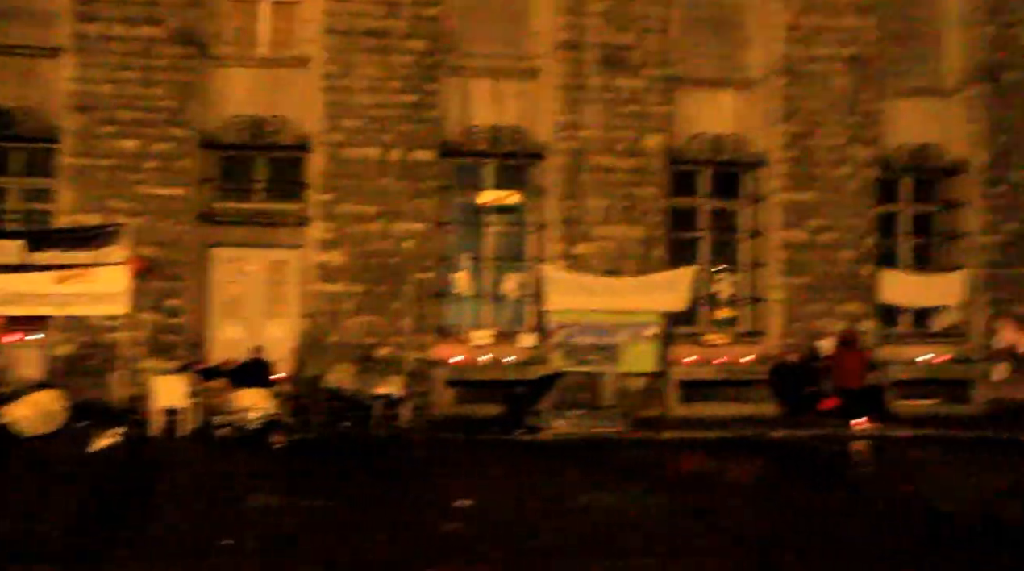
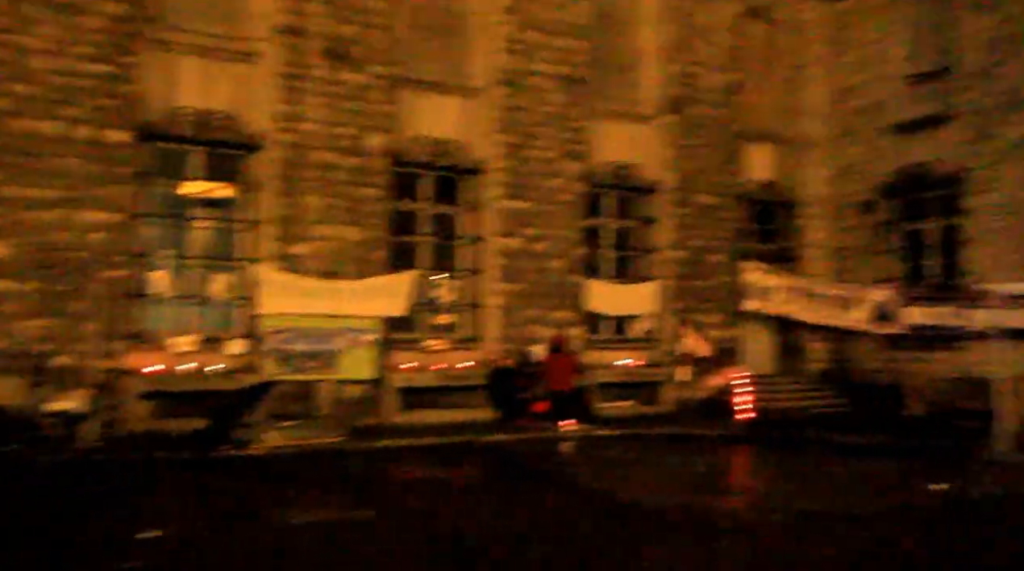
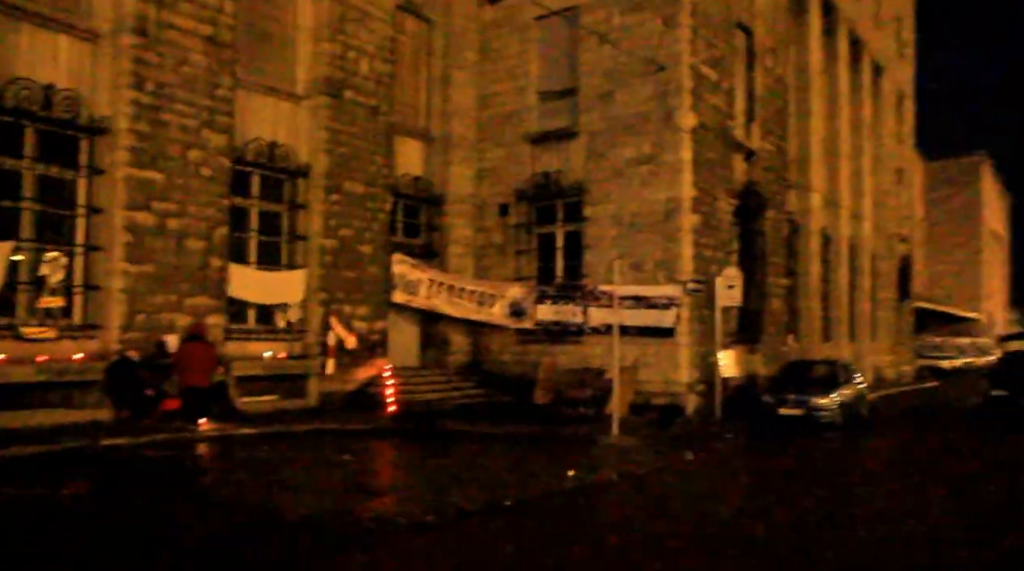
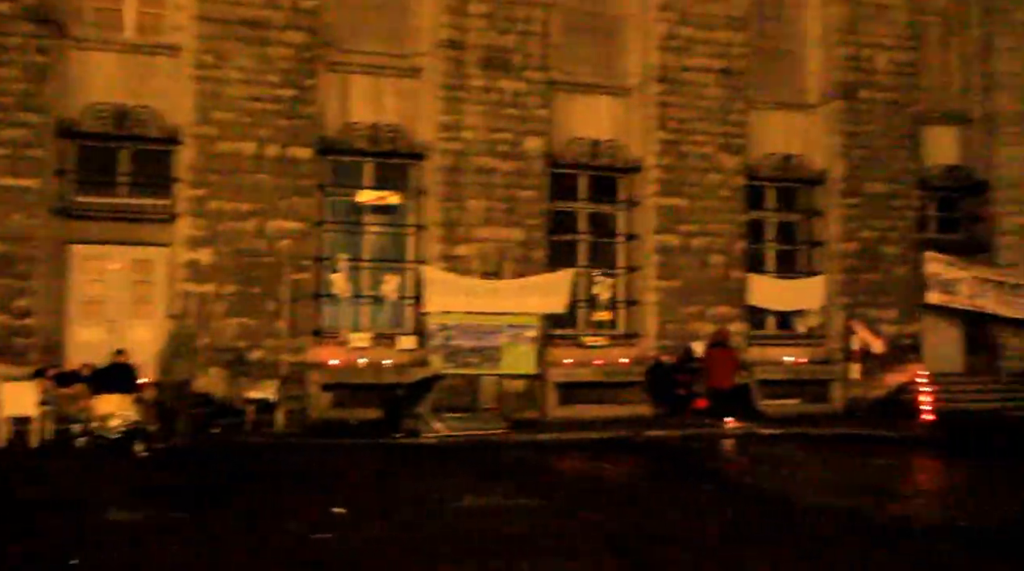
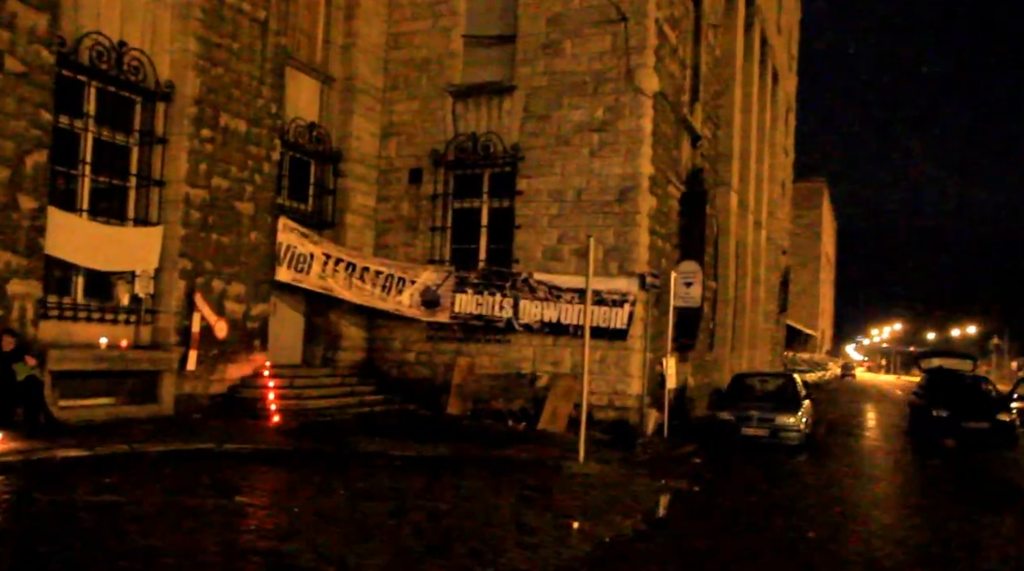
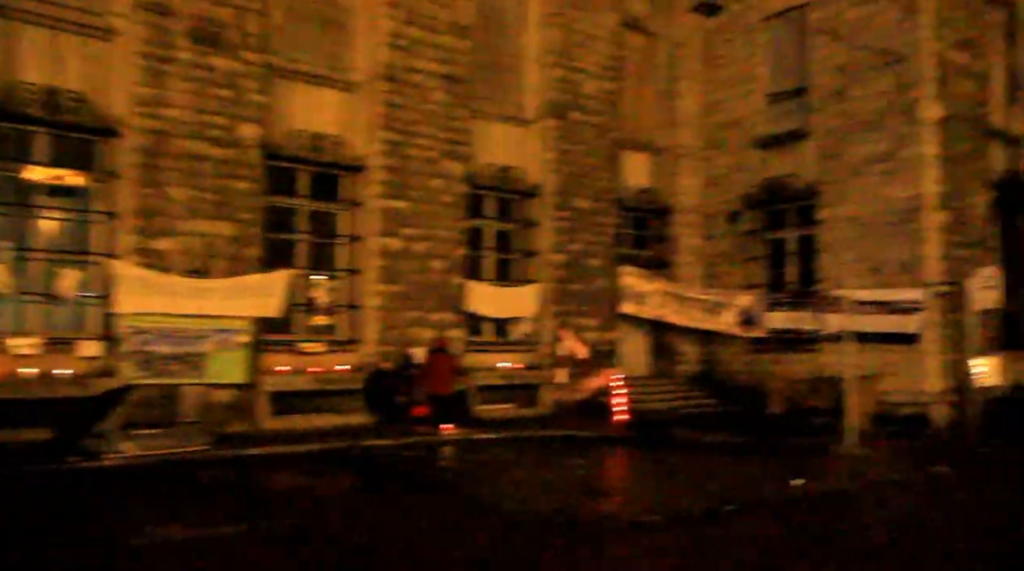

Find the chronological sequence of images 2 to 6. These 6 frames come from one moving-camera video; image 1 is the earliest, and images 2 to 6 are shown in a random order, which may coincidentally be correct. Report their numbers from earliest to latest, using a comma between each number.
4, 2, 6, 3, 5
